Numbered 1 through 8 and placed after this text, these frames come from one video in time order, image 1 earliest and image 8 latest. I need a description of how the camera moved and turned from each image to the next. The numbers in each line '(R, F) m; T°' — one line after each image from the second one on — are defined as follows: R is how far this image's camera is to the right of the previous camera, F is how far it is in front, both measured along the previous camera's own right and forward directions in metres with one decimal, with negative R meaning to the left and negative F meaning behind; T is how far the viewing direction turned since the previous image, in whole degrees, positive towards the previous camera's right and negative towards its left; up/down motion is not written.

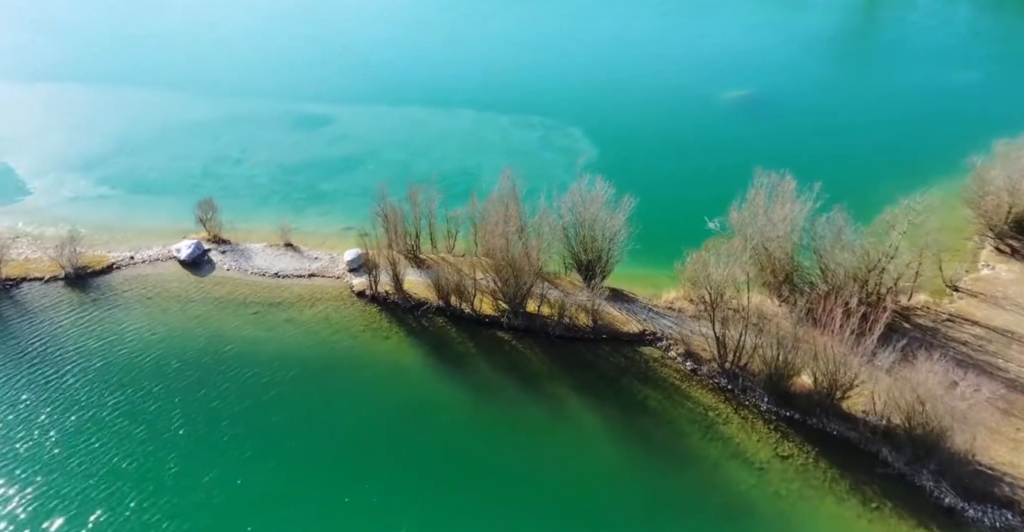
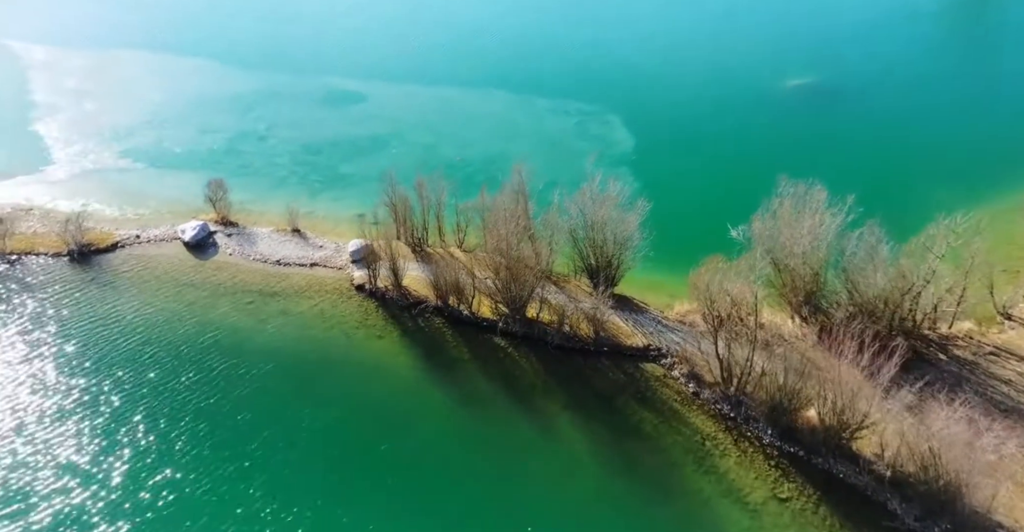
(+1.5, +1.4) m; -3°
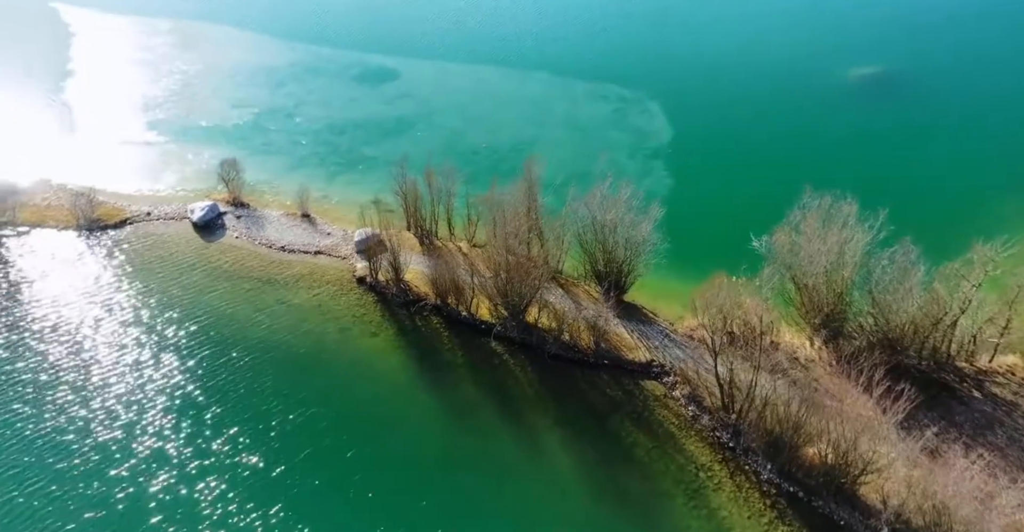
(+1.5, +1.3) m; -3°
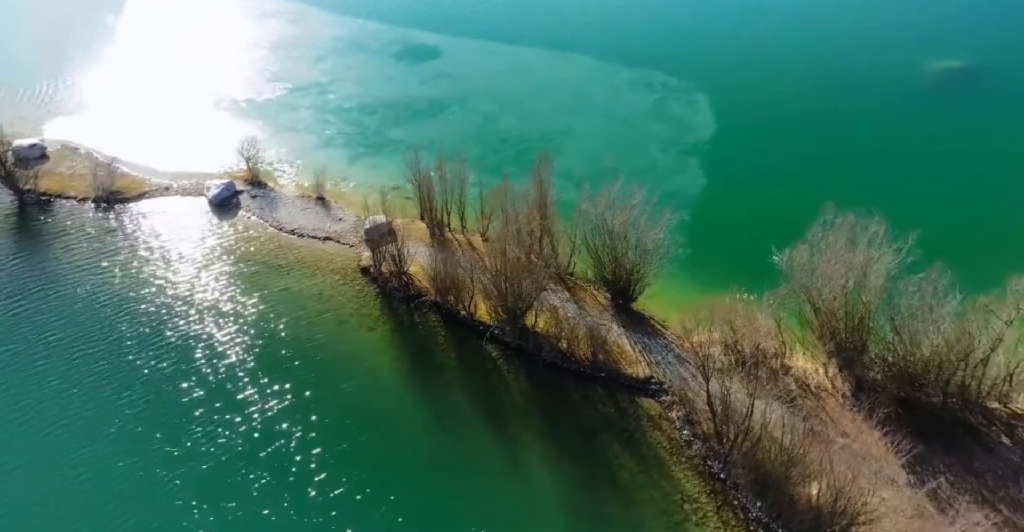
(+1.6, +1.0) m; -4°
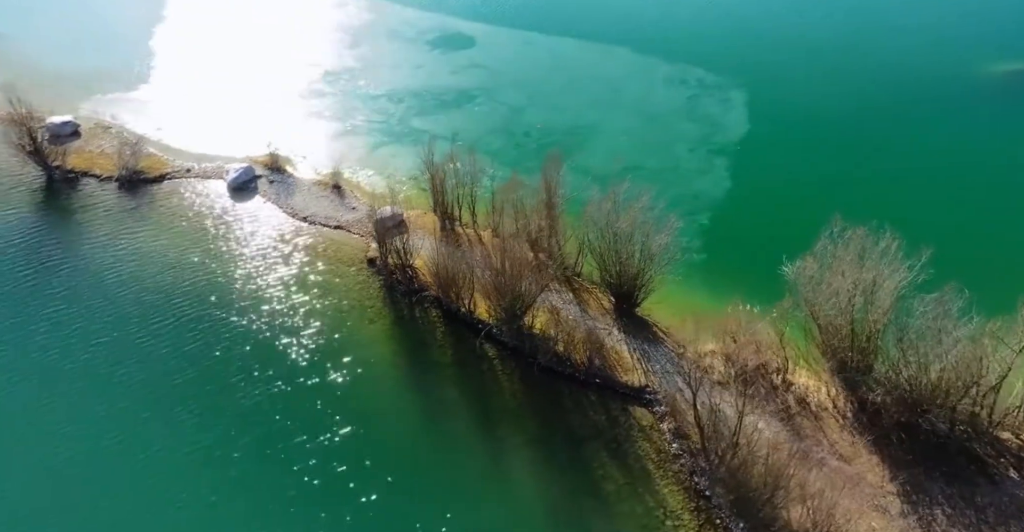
(+1.3, +0.2) m; -3°
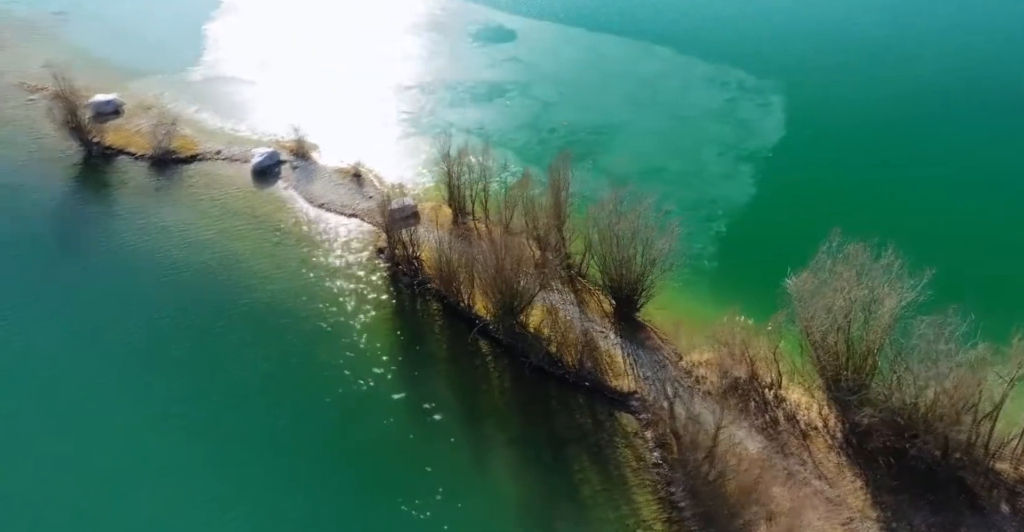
(+1.7, -0.3) m; -4°
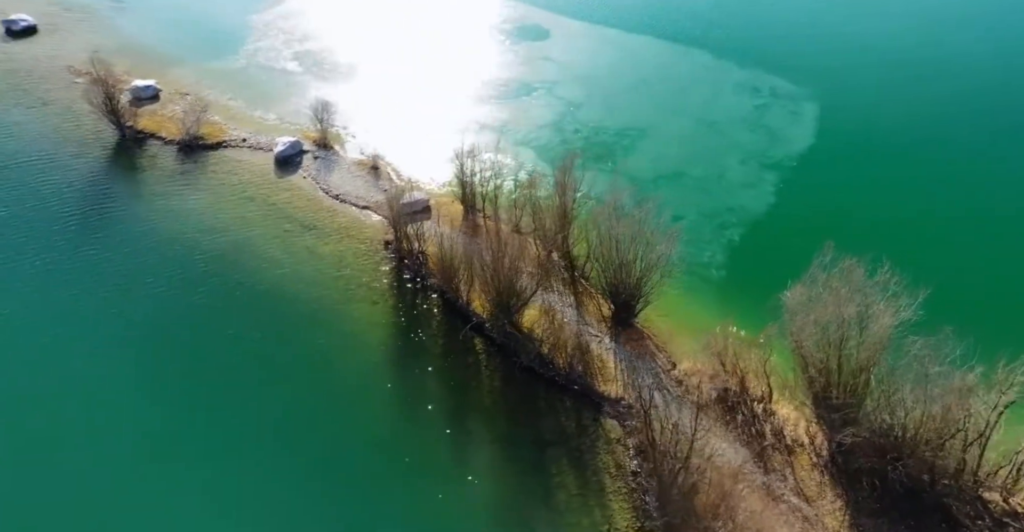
(+1.6, -0.3) m; -3°
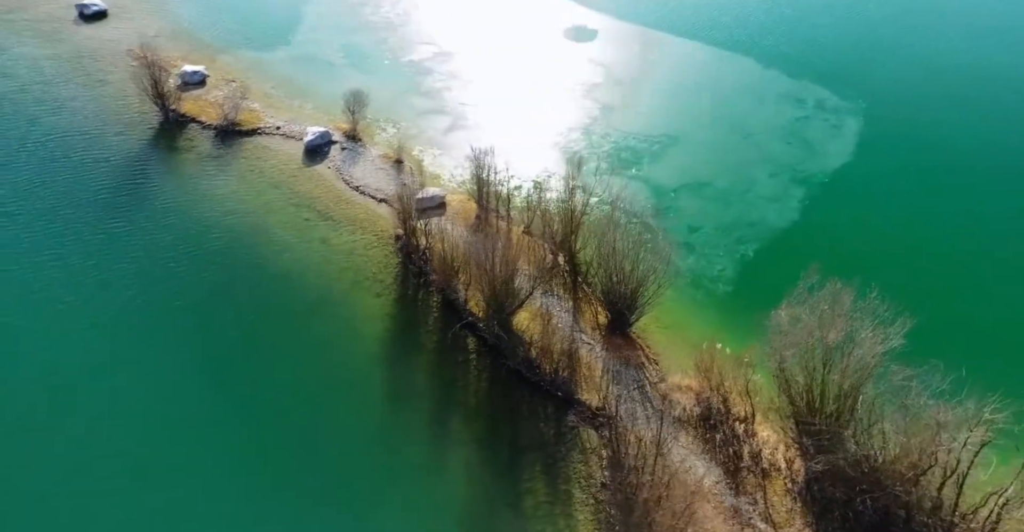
(+2.2, -0.5) m; -4°
